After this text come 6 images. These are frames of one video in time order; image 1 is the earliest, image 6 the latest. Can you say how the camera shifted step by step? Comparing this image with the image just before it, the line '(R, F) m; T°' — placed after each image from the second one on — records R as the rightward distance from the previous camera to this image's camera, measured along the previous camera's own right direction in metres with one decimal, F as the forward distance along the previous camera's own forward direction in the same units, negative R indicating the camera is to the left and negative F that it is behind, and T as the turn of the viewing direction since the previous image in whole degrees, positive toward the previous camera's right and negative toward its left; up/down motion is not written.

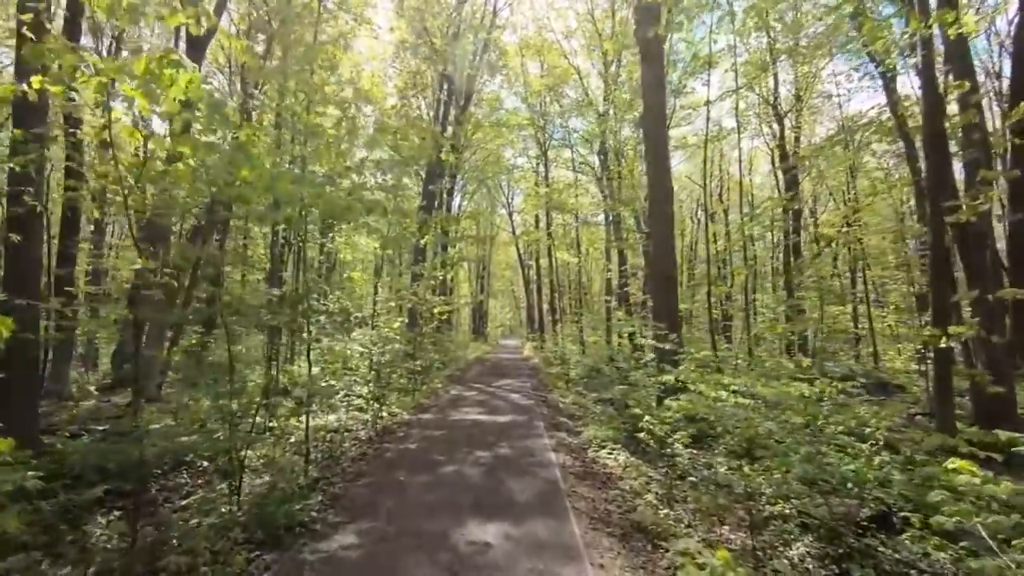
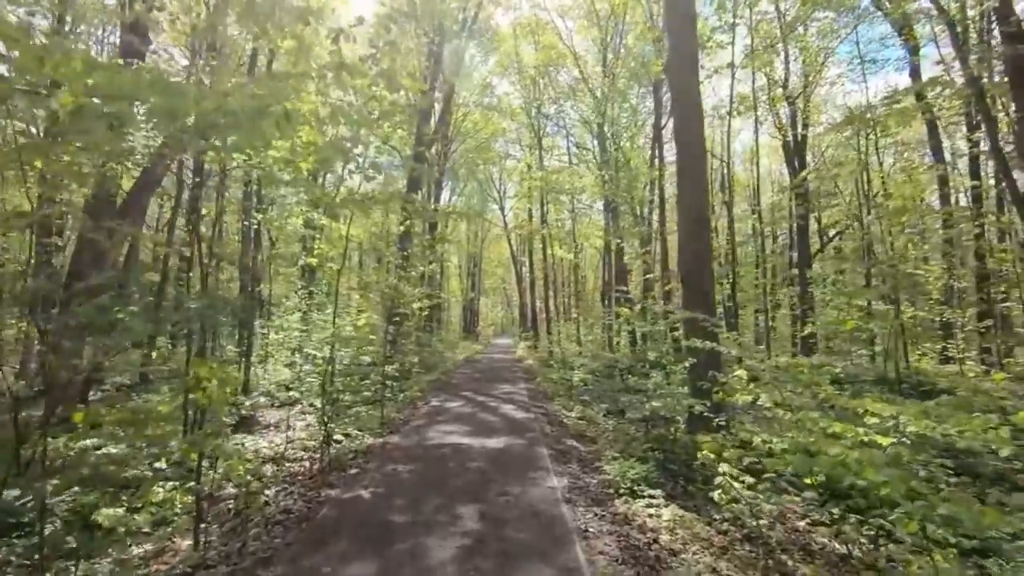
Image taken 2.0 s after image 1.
(0.0, +1.8) m; +1°
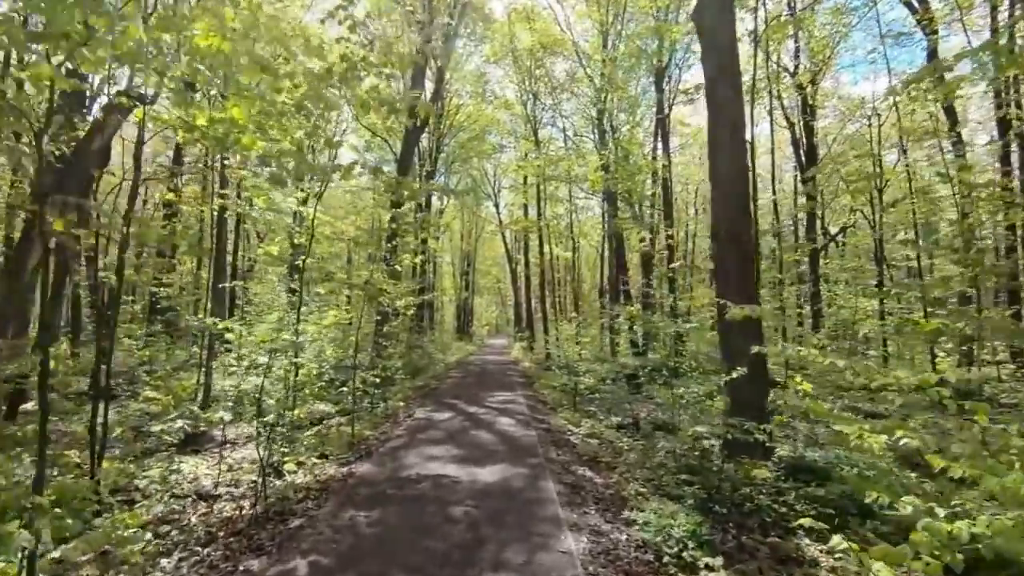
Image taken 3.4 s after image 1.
(0.0, +1.2) m; +1°
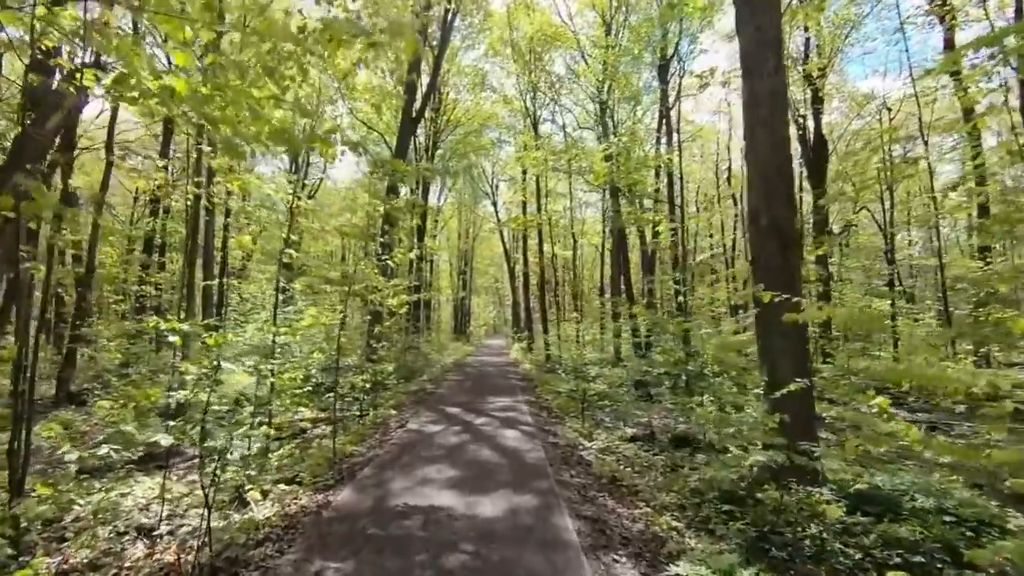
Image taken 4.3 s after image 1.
(-0.1, +0.8) m; 0°
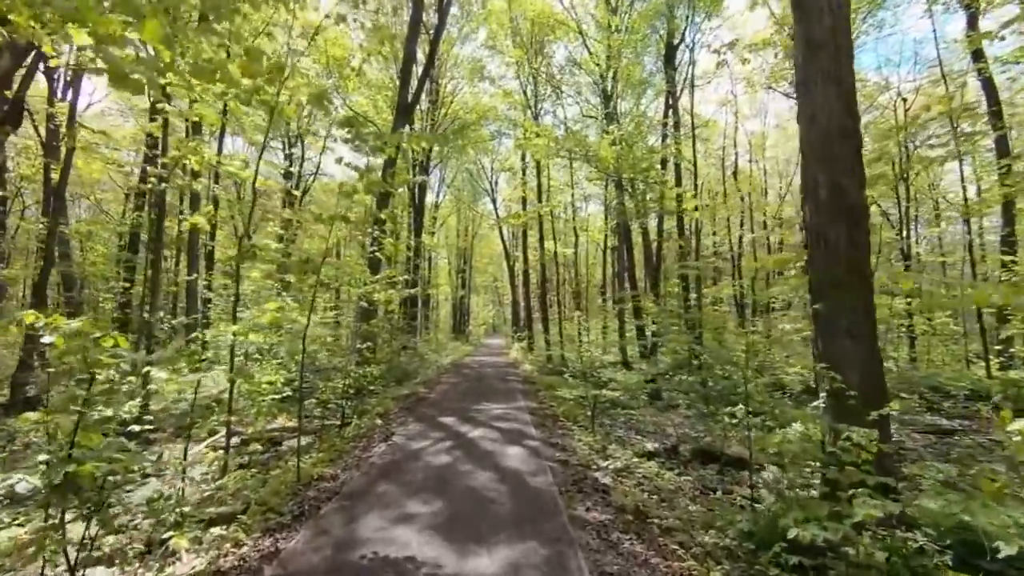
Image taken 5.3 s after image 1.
(0.0, +0.9) m; 0°
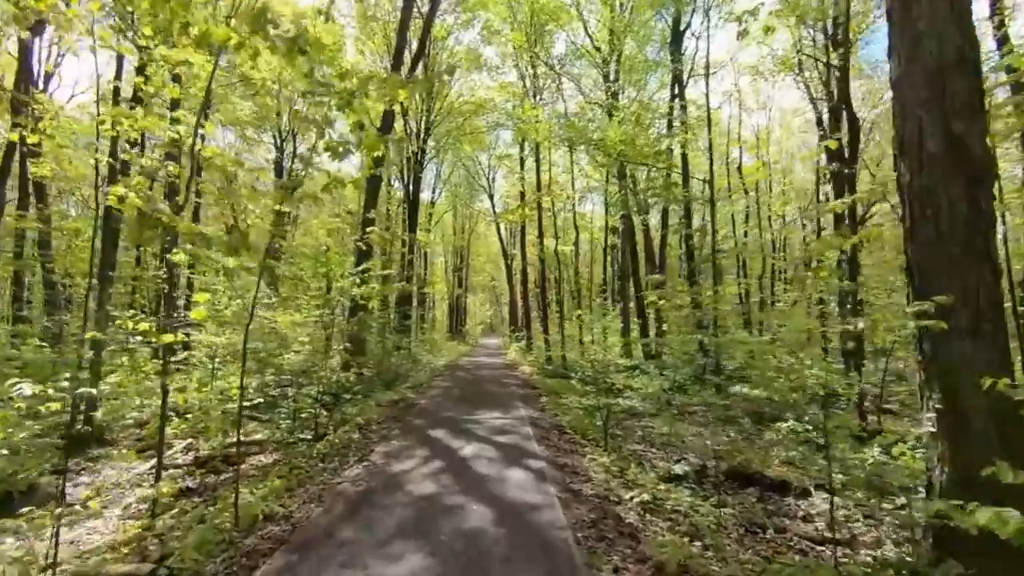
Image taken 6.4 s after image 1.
(0.0, +1.0) m; 0°
